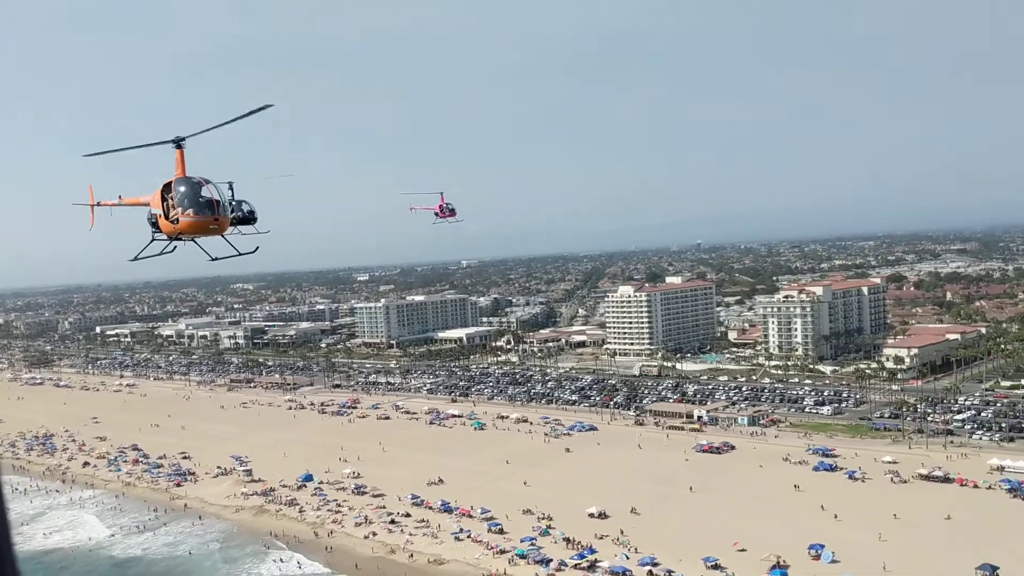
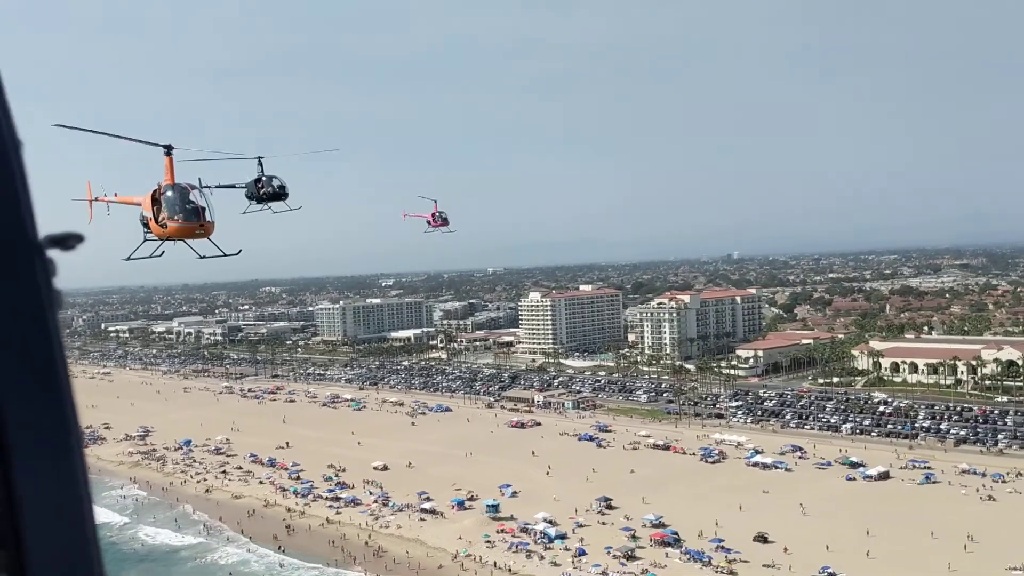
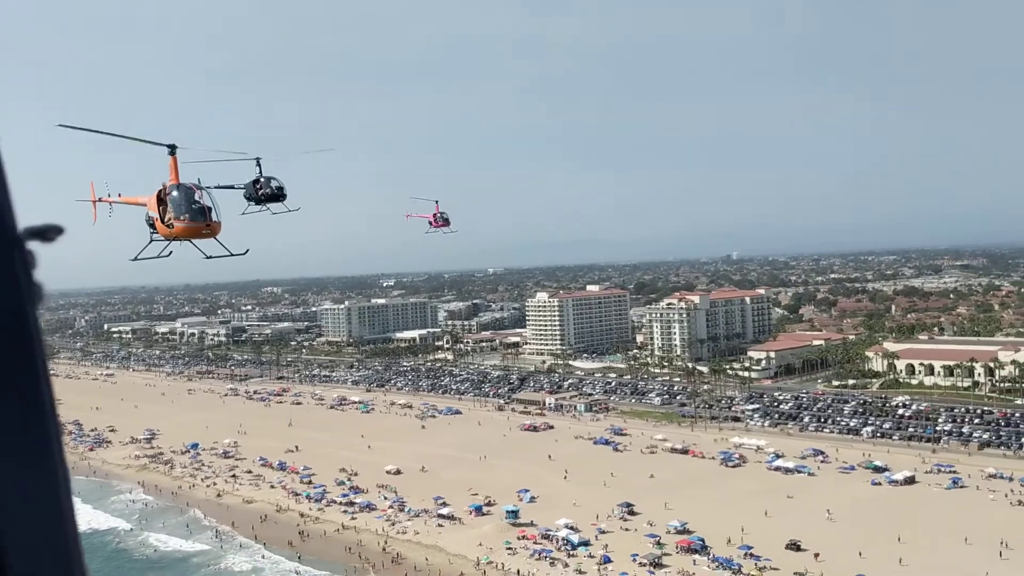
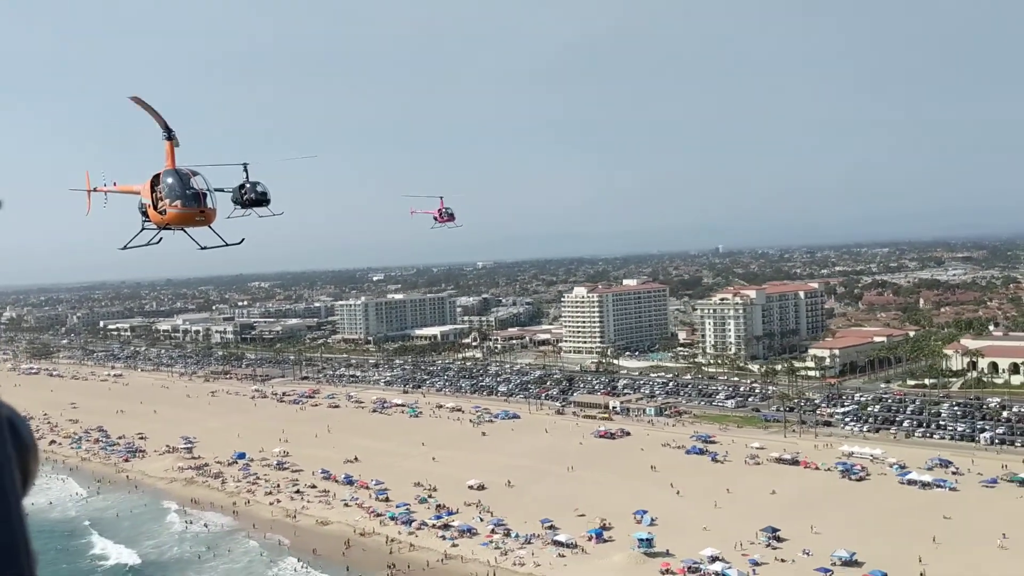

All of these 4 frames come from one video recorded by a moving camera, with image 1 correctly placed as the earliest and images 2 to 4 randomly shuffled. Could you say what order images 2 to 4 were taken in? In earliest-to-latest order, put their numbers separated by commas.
4, 3, 2
